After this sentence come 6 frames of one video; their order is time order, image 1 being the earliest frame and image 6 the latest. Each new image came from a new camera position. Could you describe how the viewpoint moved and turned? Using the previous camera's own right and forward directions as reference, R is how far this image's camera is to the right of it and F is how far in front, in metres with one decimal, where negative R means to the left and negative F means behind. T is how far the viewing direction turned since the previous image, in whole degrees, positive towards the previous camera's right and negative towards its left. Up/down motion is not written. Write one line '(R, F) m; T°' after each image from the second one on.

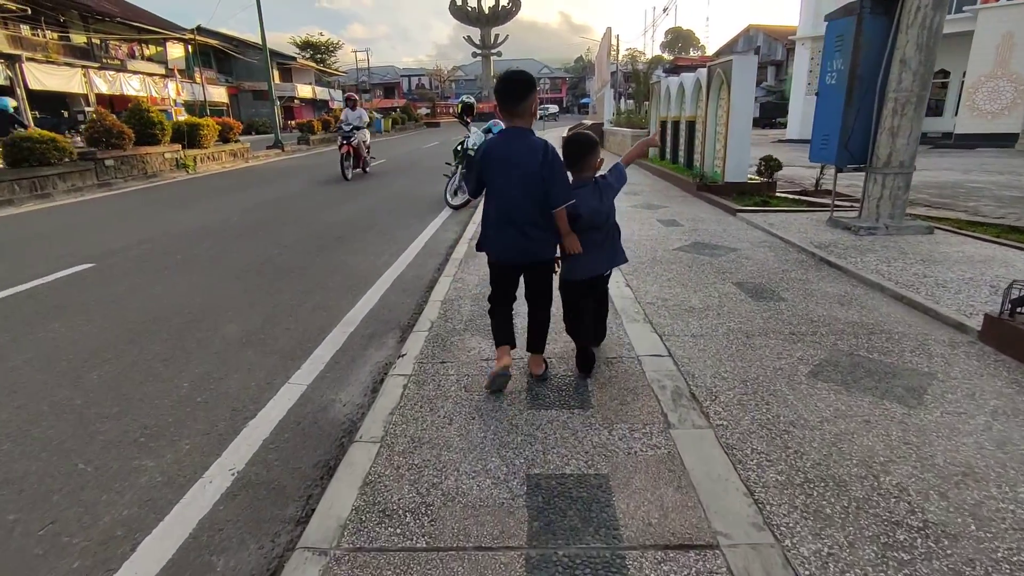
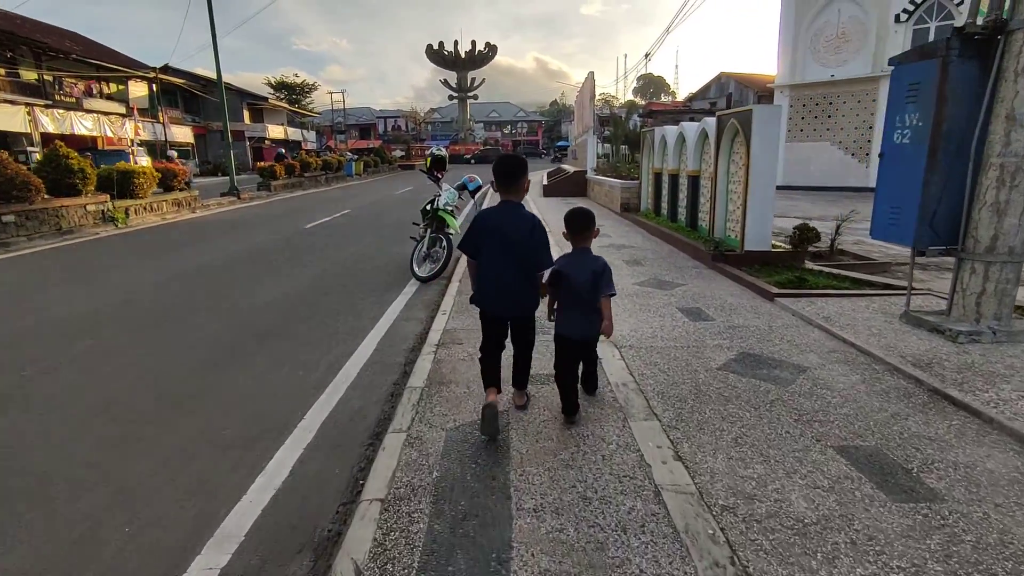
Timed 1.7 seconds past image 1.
(0.0, +1.5) m; +2°
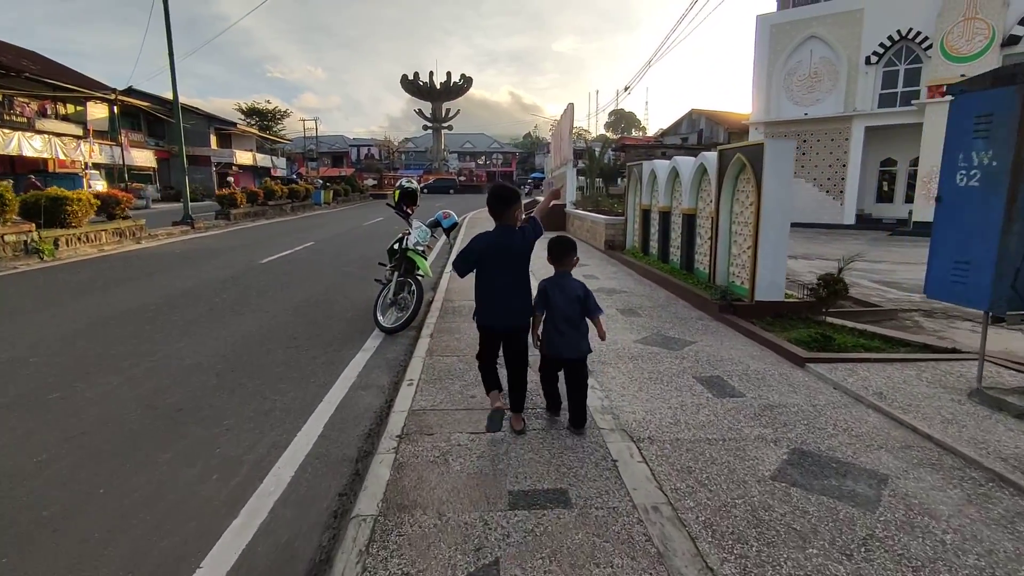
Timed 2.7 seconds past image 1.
(-0.1, +1.0) m; +3°
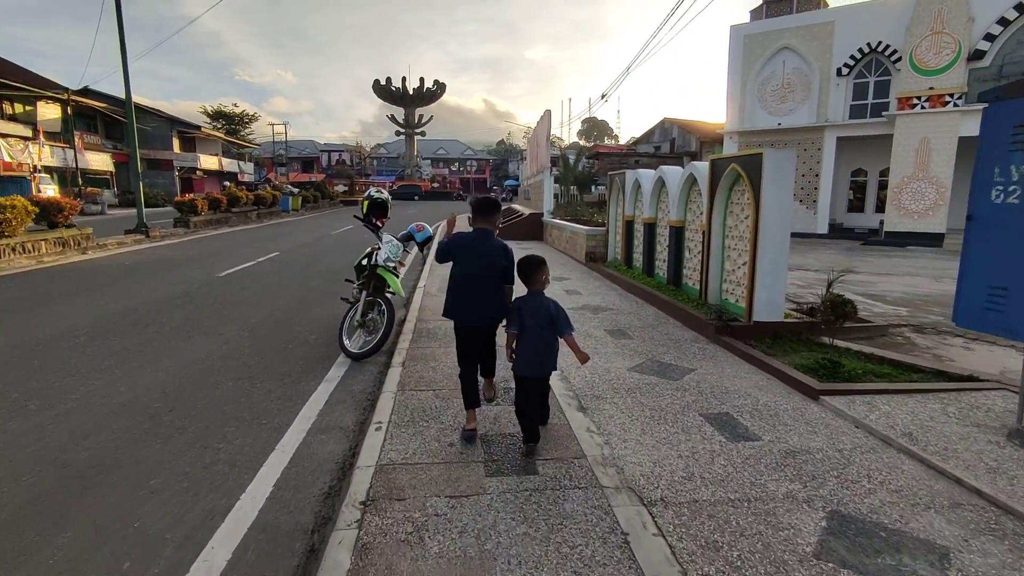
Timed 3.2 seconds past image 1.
(-0.1, +0.5) m; +3°
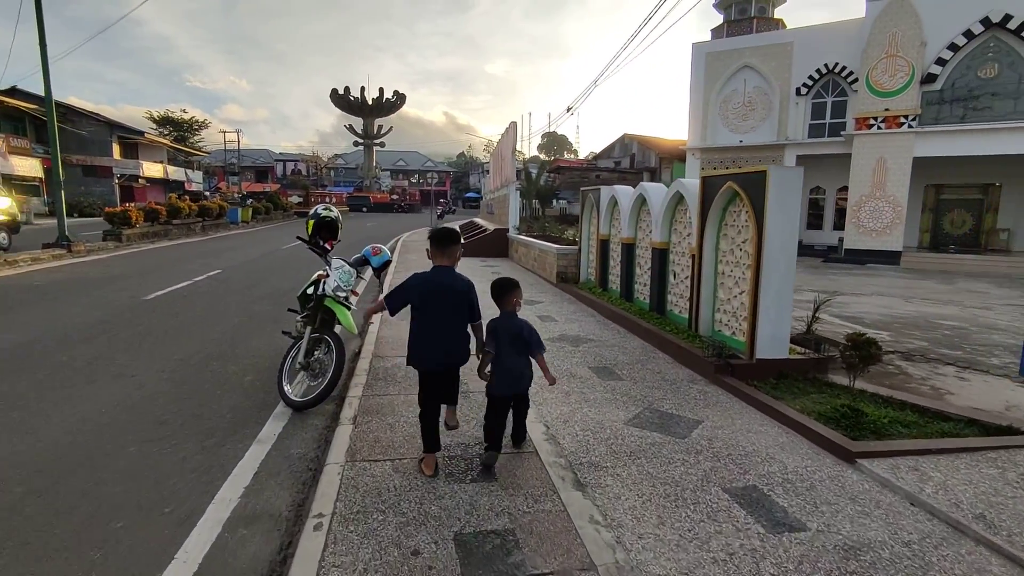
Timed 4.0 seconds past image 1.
(-0.1, +0.8) m; +4°
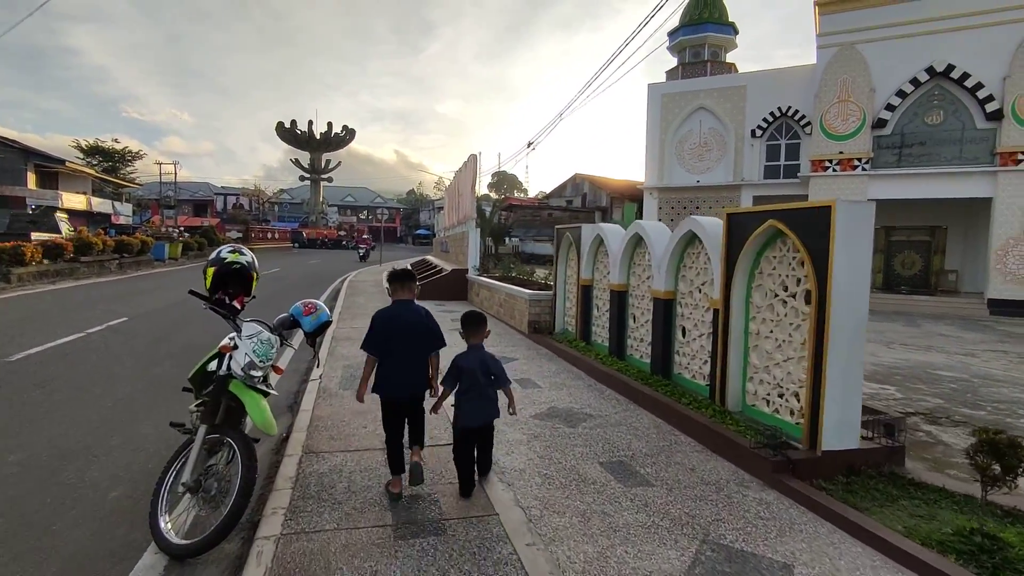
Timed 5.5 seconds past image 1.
(-0.3, +1.4) m; +5°
